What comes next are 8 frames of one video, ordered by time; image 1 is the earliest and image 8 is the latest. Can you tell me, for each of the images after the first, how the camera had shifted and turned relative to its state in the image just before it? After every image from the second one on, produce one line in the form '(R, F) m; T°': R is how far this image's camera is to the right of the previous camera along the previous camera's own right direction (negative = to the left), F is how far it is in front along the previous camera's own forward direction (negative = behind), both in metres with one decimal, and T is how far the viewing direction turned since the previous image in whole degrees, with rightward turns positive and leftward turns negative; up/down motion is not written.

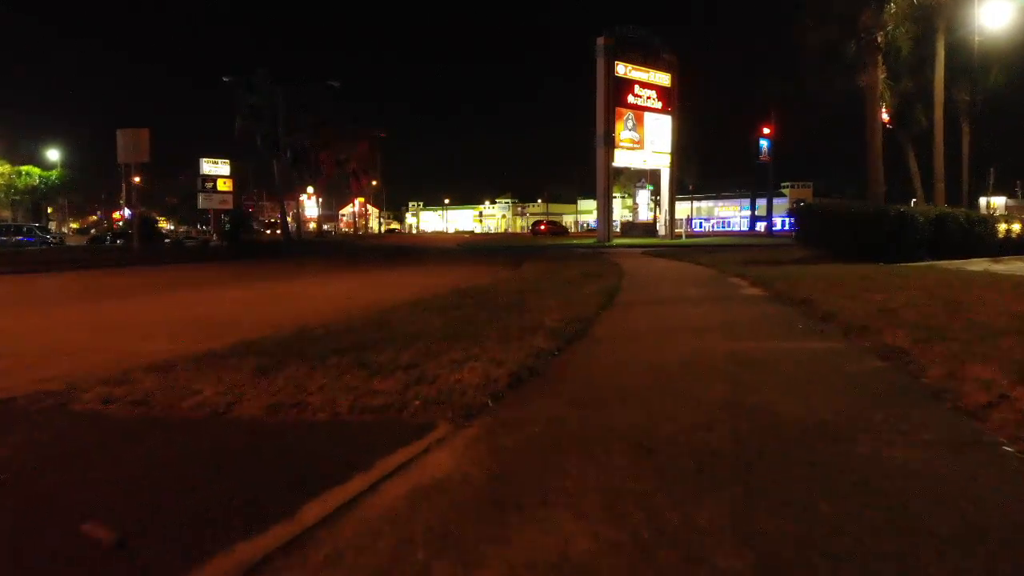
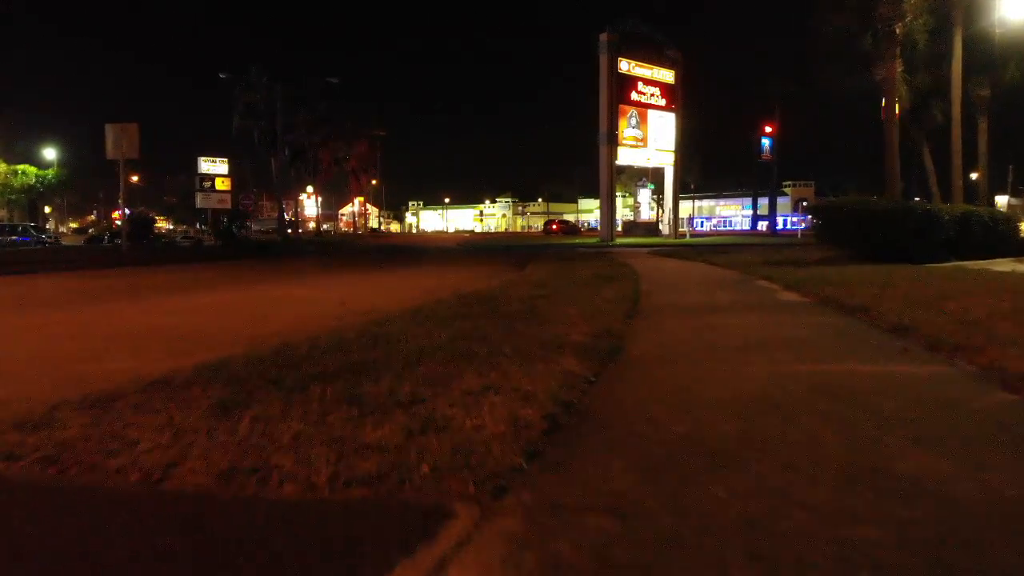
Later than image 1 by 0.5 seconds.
(-0.3, +2.1) m; 0°
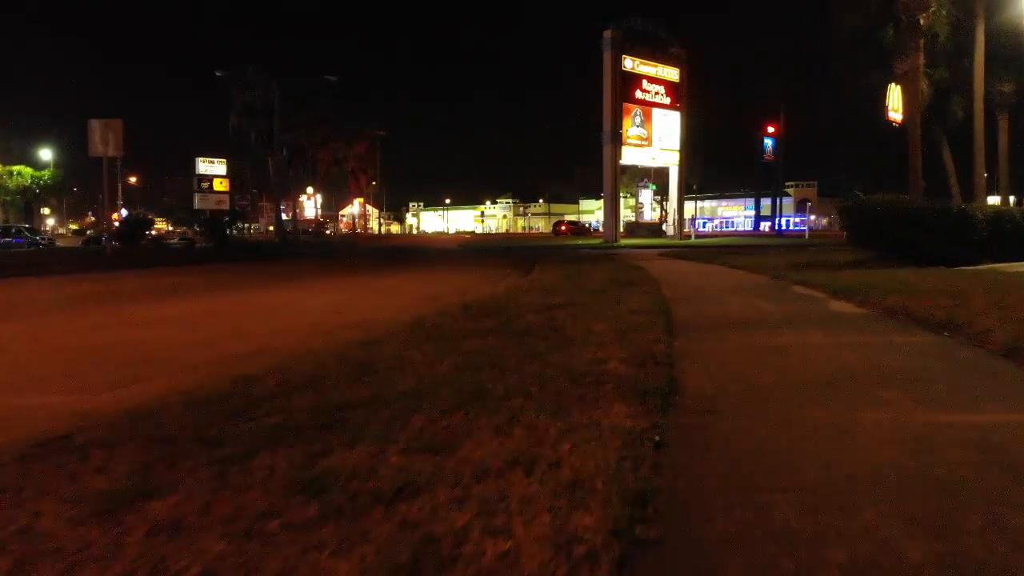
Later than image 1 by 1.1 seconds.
(-0.3, +2.6) m; 0°
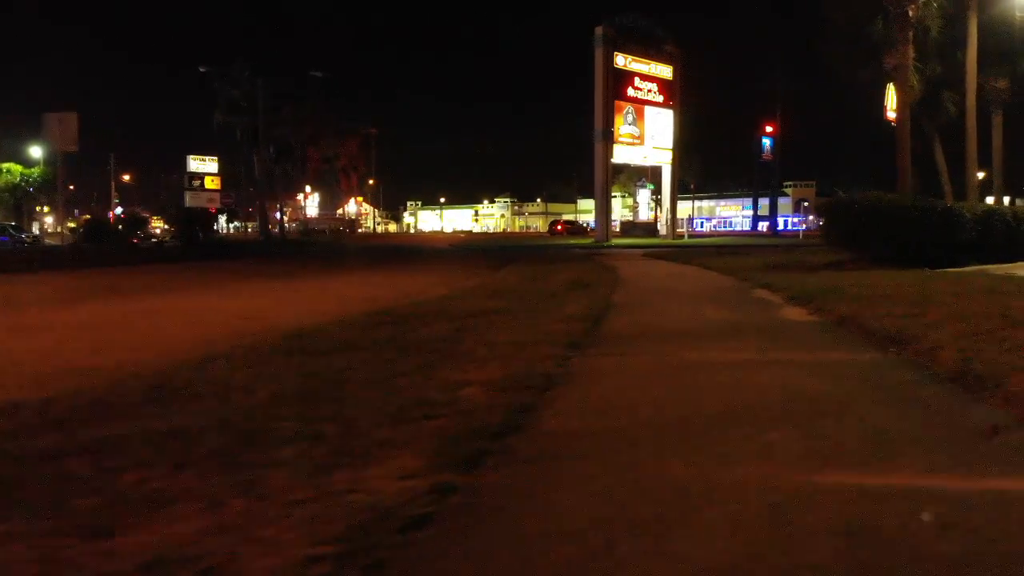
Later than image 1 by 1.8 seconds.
(+1.7, +1.8) m; 0°
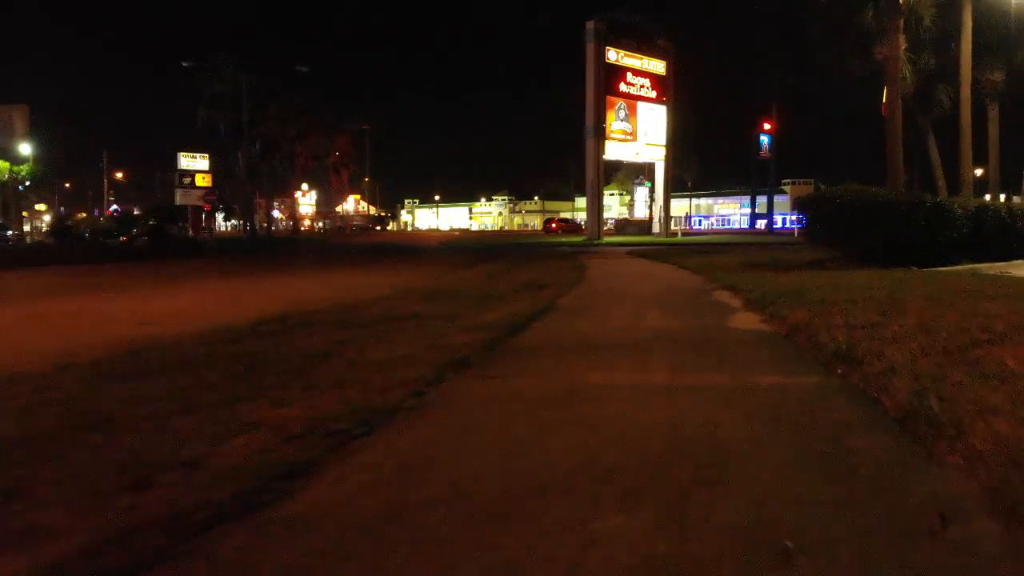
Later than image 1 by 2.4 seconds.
(+1.5, +2.1) m; 0°
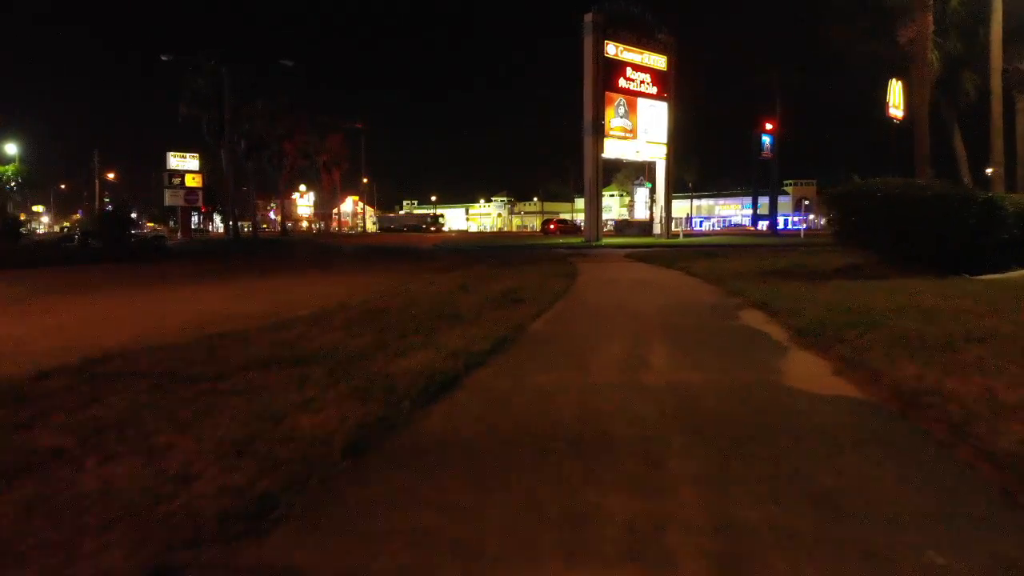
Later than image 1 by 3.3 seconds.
(+0.8, +4.9) m; 0°
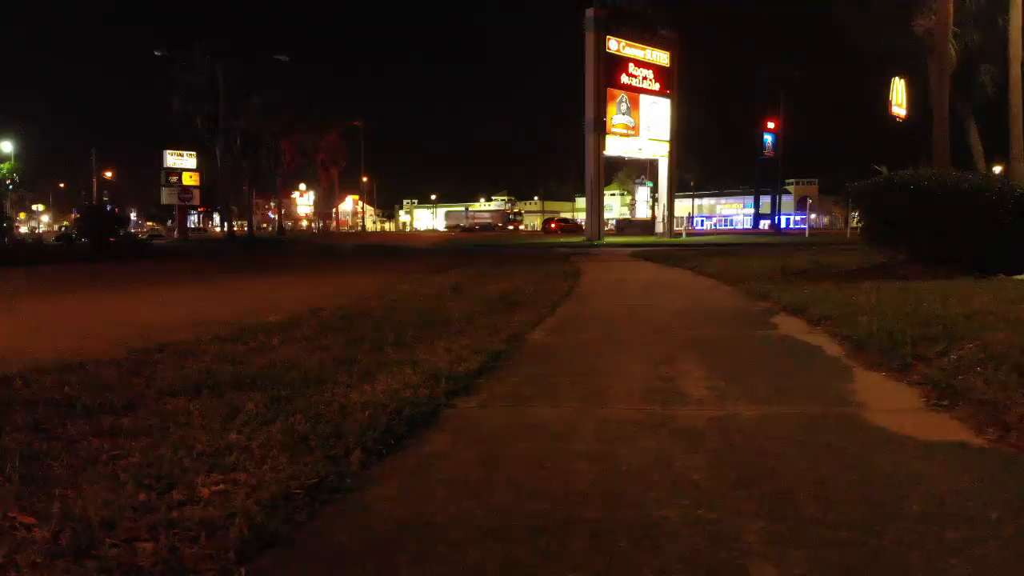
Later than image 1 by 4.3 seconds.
(0.0, +1.9) m; 0°
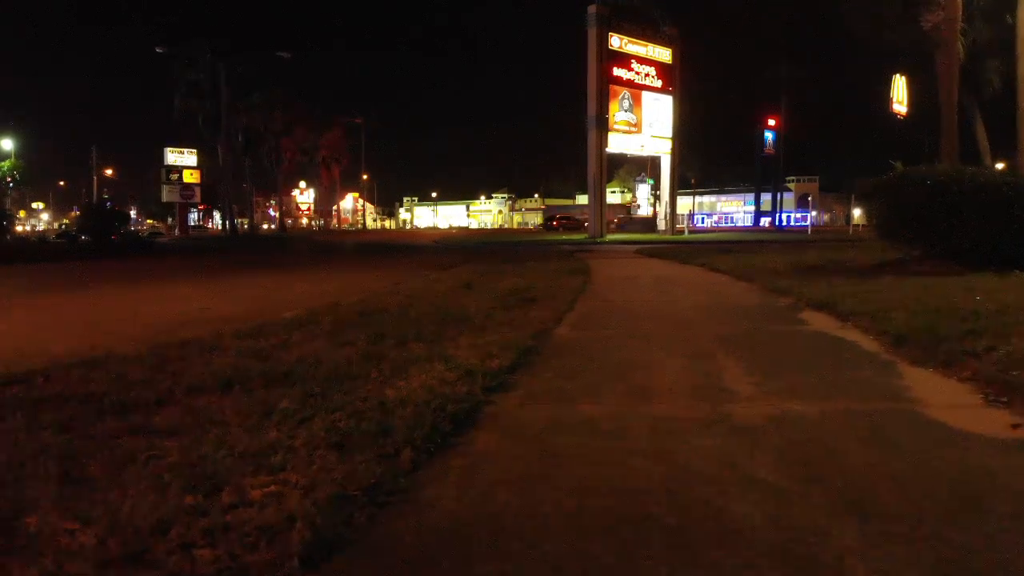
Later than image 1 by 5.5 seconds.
(-0.3, +0.2) m; 0°
